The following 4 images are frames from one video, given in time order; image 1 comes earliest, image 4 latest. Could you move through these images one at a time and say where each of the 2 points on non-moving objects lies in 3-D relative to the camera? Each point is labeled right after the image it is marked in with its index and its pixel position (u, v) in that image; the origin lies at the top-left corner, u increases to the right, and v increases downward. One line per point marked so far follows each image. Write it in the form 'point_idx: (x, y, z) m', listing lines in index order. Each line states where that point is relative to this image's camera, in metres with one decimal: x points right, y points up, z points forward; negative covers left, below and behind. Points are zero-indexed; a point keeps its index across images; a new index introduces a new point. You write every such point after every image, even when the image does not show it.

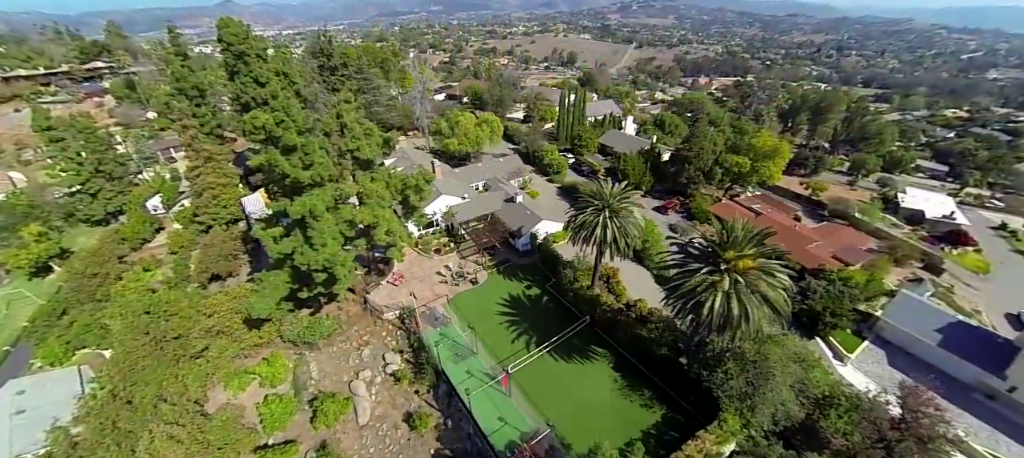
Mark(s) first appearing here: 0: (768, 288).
0: (+13.2, -3.1, +19.6) m
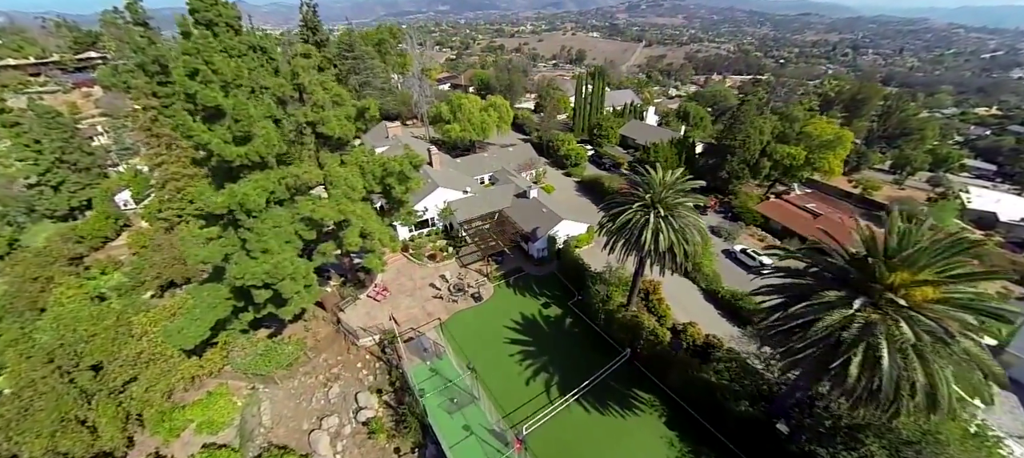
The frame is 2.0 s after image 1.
0: (+14.0, -3.3, +11.6) m
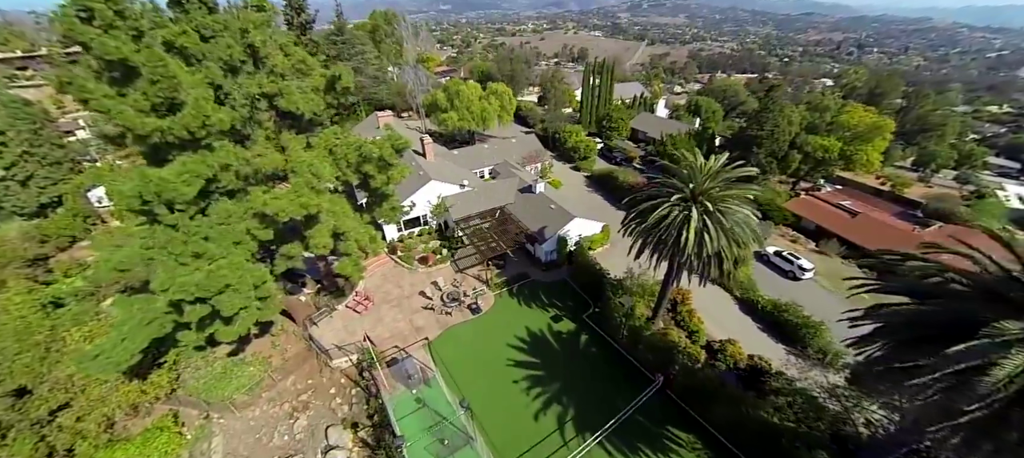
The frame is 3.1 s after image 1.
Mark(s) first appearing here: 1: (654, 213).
0: (+14.2, -3.2, +7.2) m
1: (+6.6, +0.8, +17.8) m
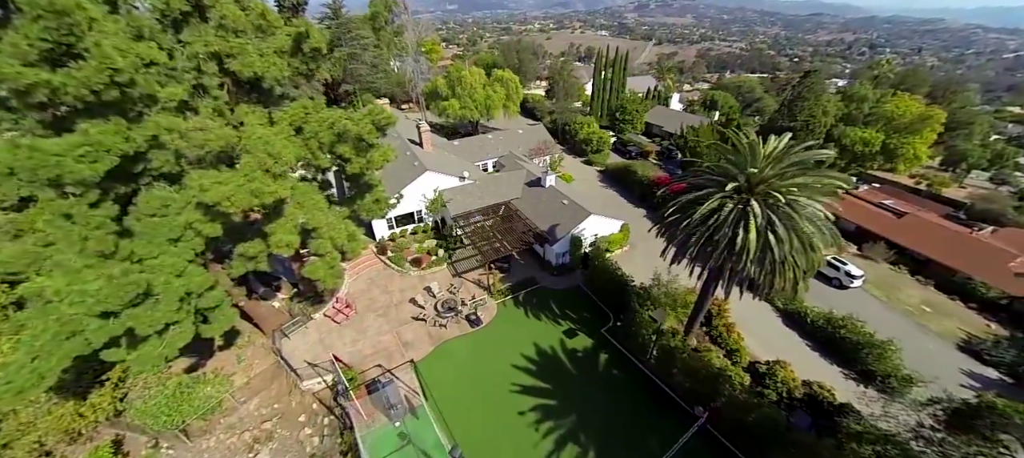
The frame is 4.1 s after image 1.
0: (+14.3, -3.2, +3.4) m
1: (+6.9, +0.8, +14.1) m
